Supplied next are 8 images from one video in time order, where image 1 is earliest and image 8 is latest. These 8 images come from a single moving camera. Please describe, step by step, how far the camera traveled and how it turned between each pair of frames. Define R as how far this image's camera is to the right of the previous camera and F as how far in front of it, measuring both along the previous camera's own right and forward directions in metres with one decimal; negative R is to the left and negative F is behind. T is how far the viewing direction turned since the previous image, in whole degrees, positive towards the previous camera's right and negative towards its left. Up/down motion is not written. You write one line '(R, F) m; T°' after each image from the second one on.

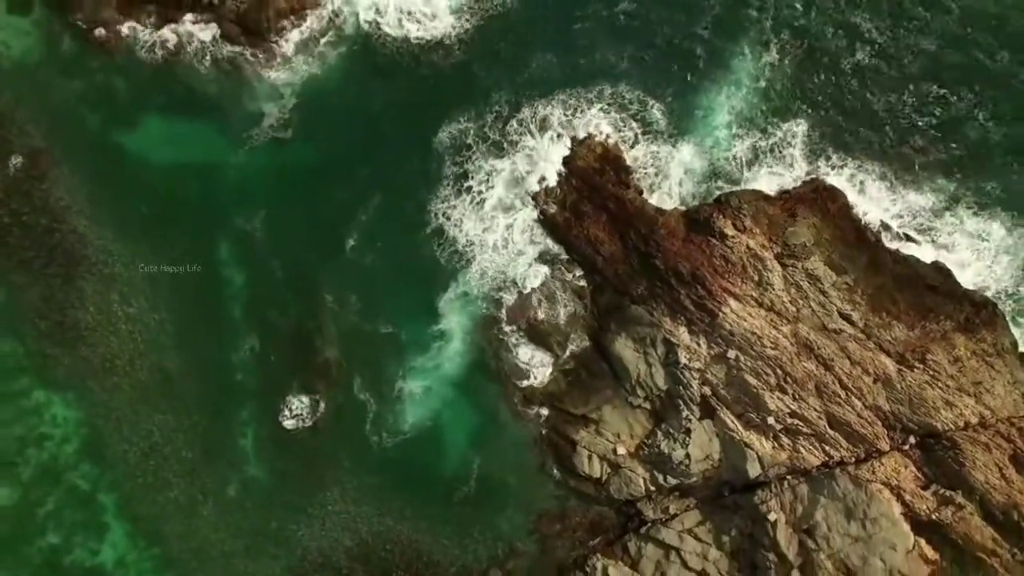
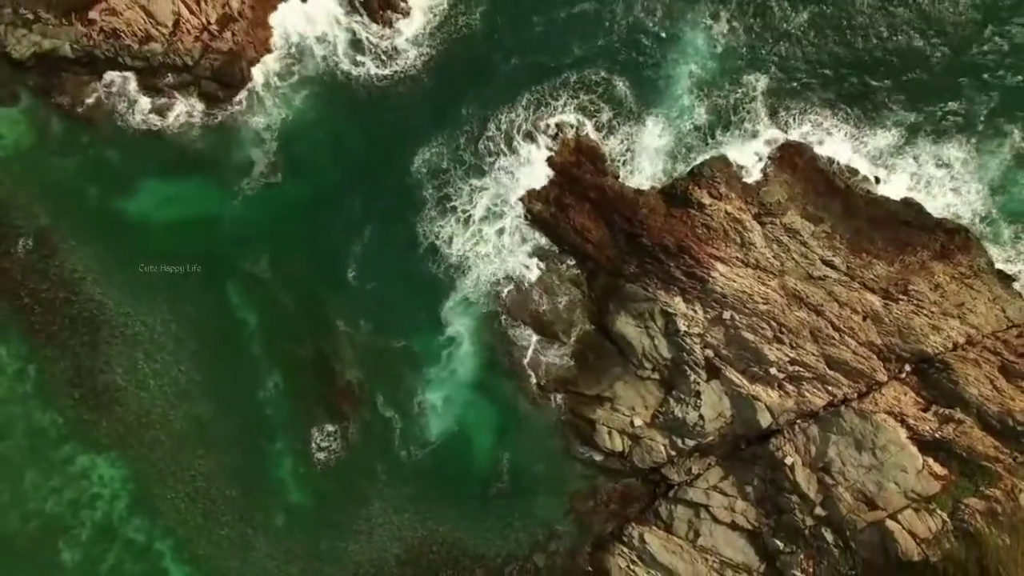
(-0.1, -1.6) m; 0°
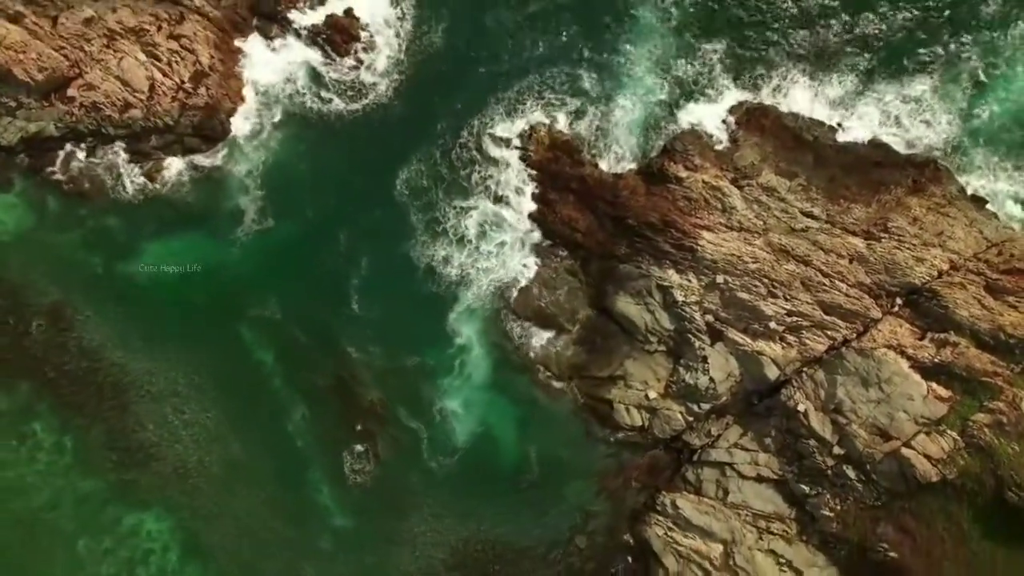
(-0.1, -1.2) m; 0°
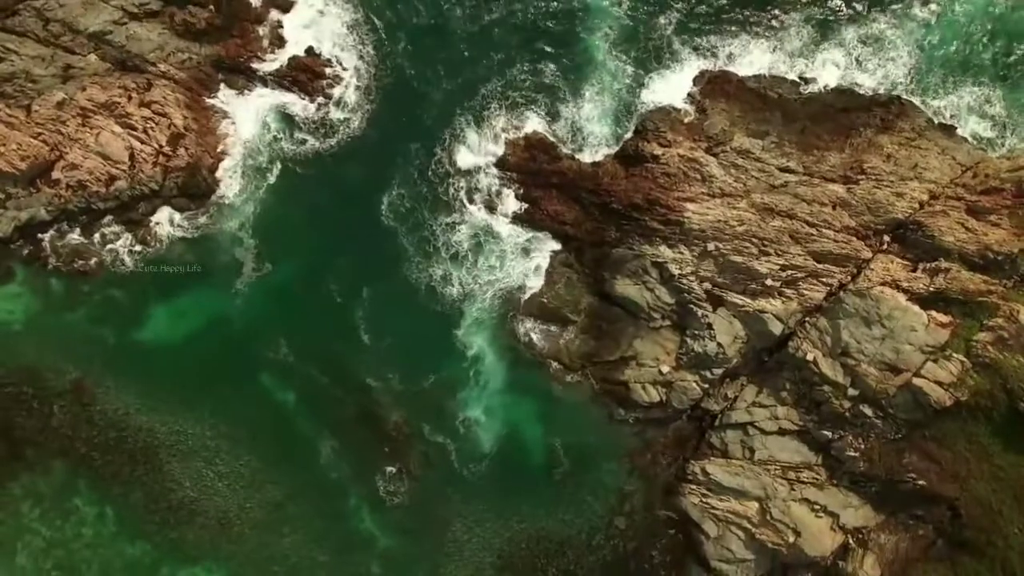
(0.0, -0.8) m; 0°
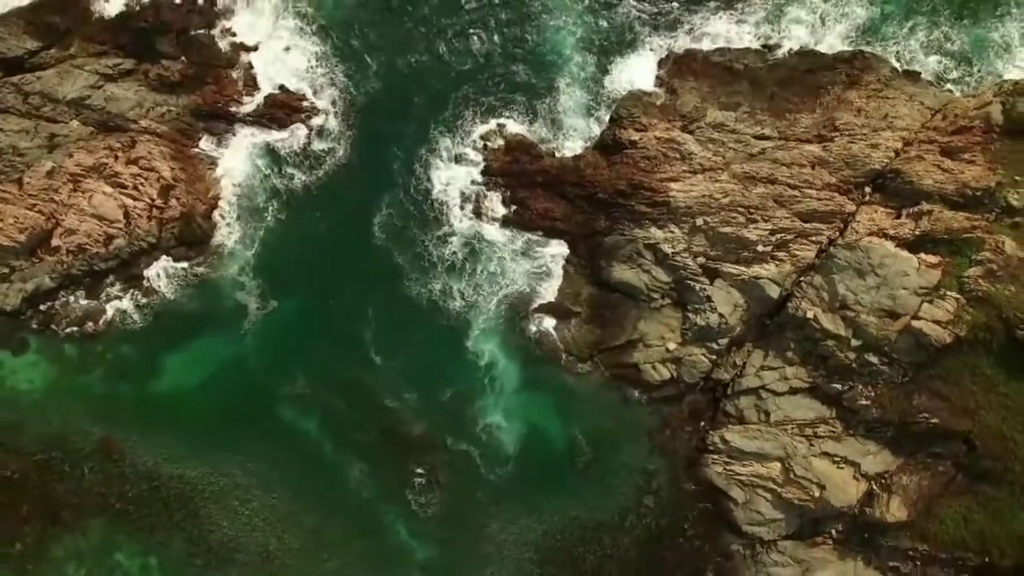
(-0.1, -0.8) m; 0°
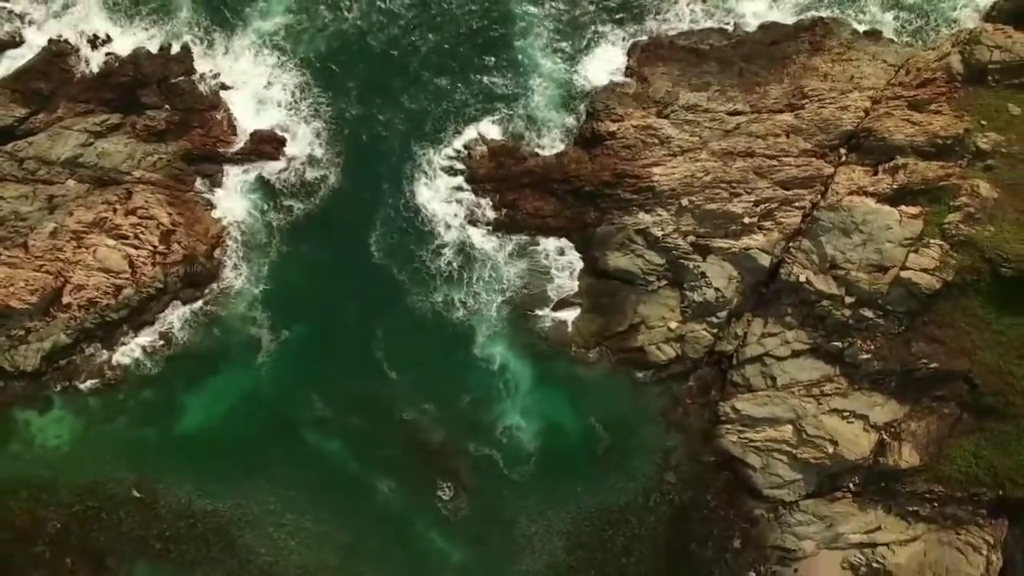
(0.0, -1.0) m; 0°
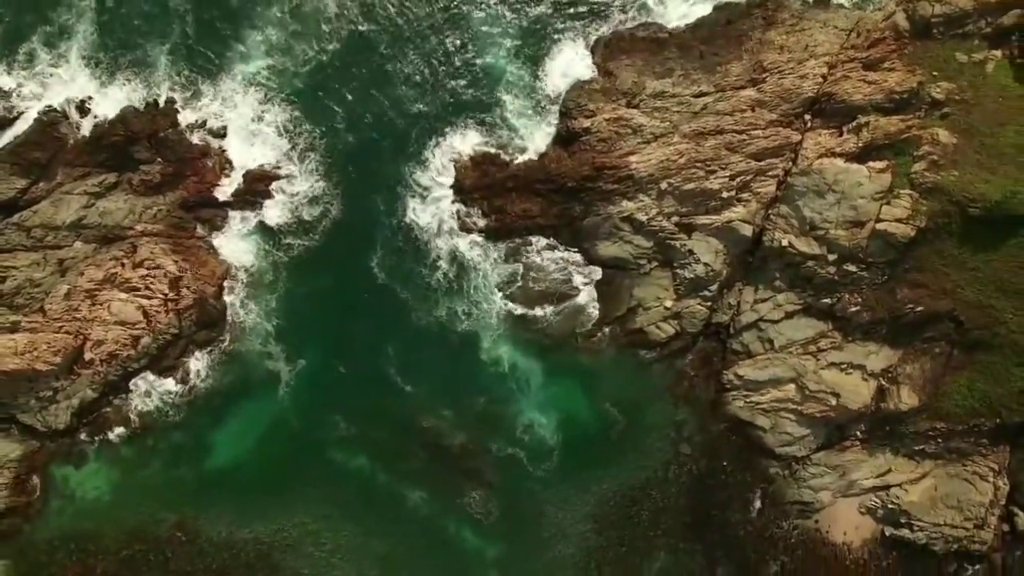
(-0.1, -1.5) m; 0°
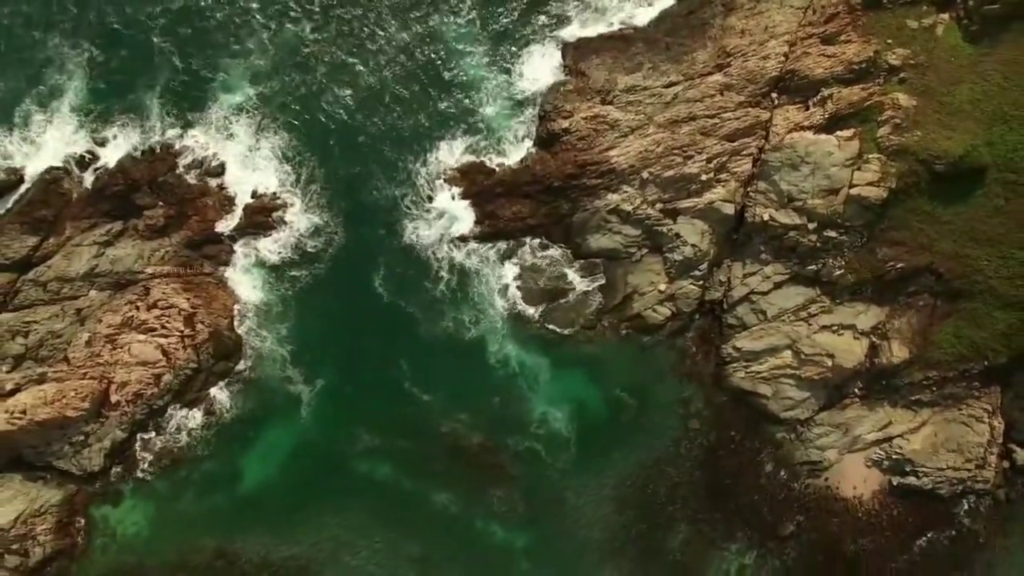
(-0.1, -1.6) m; 0°
